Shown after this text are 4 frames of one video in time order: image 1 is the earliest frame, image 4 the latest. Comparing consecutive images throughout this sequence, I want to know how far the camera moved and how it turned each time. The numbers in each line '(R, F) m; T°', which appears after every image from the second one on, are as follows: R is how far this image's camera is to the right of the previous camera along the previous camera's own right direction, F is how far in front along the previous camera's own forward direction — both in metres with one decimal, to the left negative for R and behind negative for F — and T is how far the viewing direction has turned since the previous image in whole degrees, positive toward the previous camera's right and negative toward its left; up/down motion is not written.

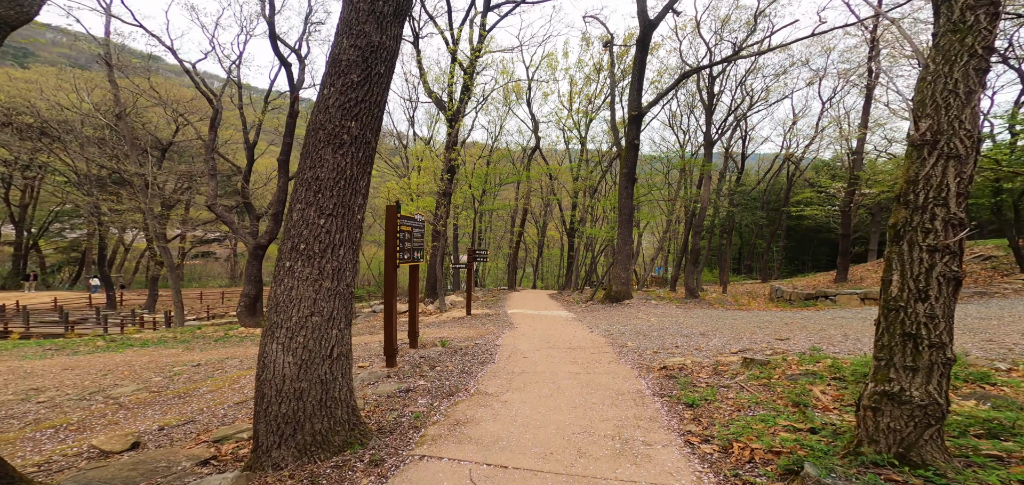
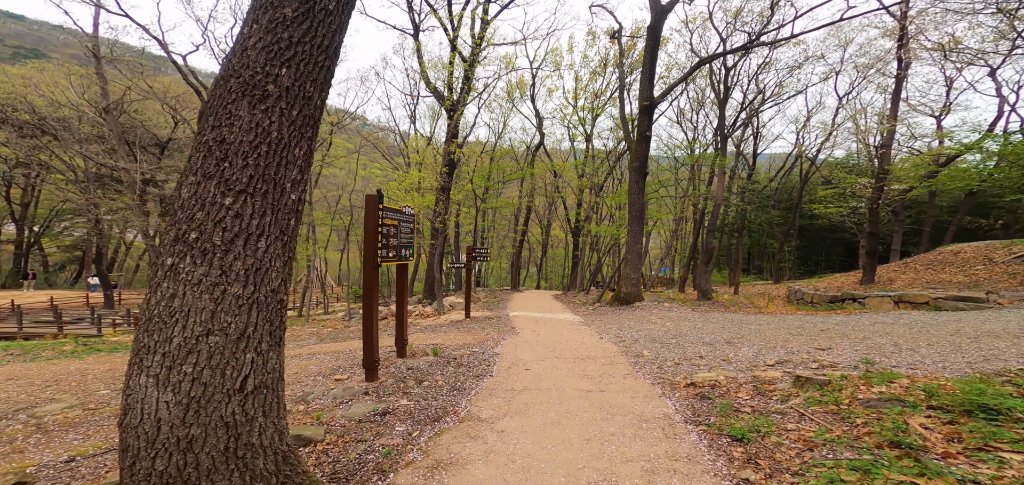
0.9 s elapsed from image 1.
(0.0, +1.0) m; 0°
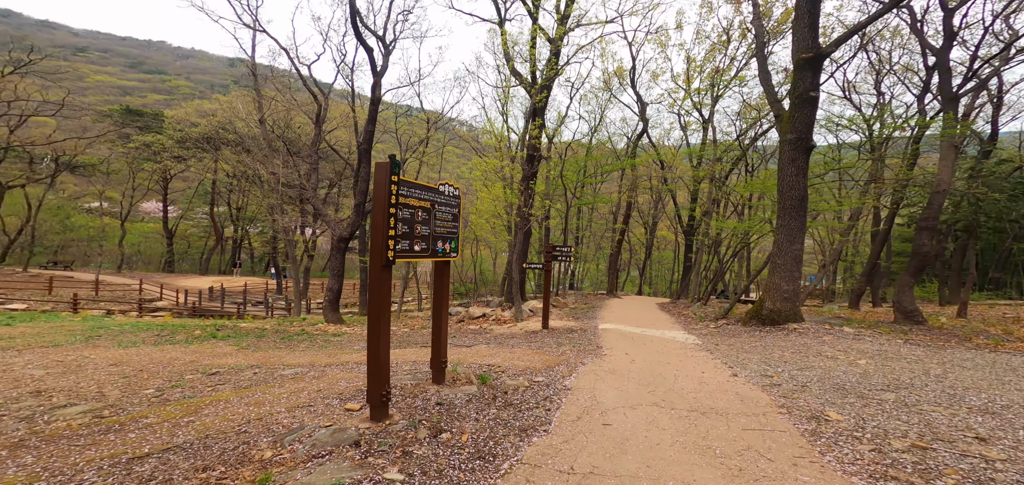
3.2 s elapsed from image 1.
(+0.4, +2.4) m; -15°
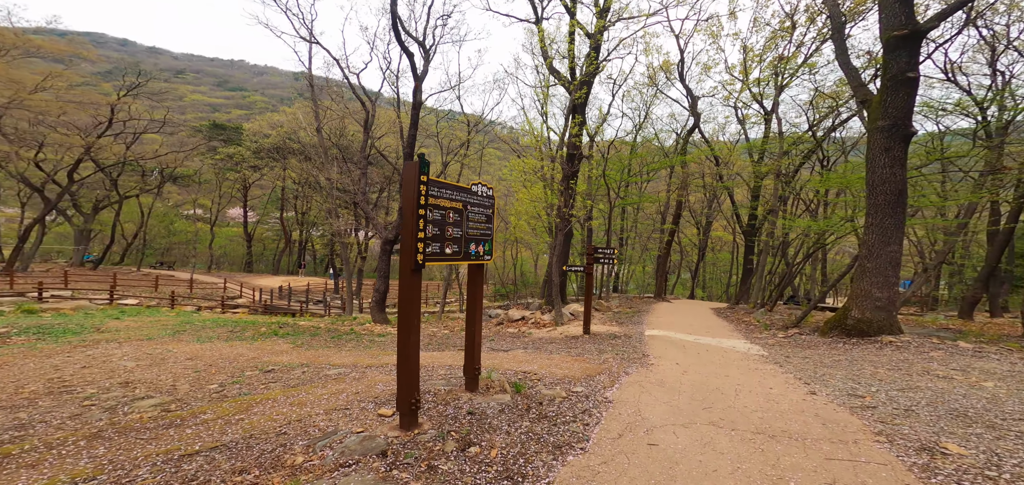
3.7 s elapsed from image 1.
(+0.1, +0.2) m; -6°
